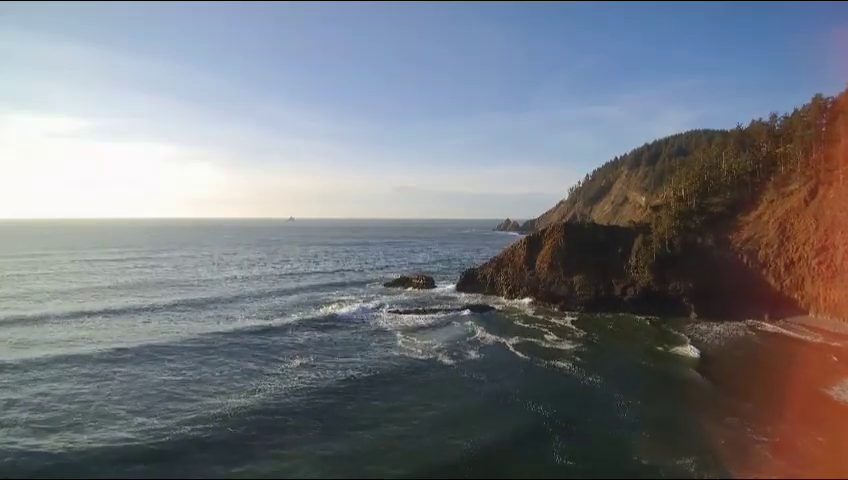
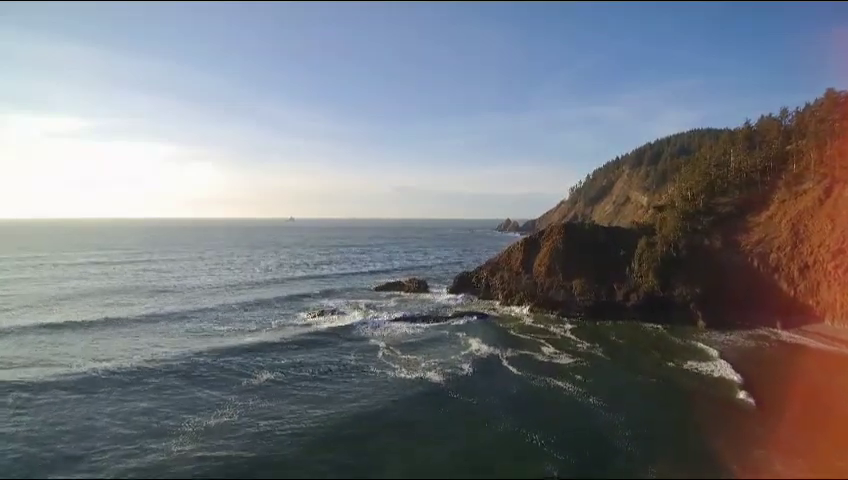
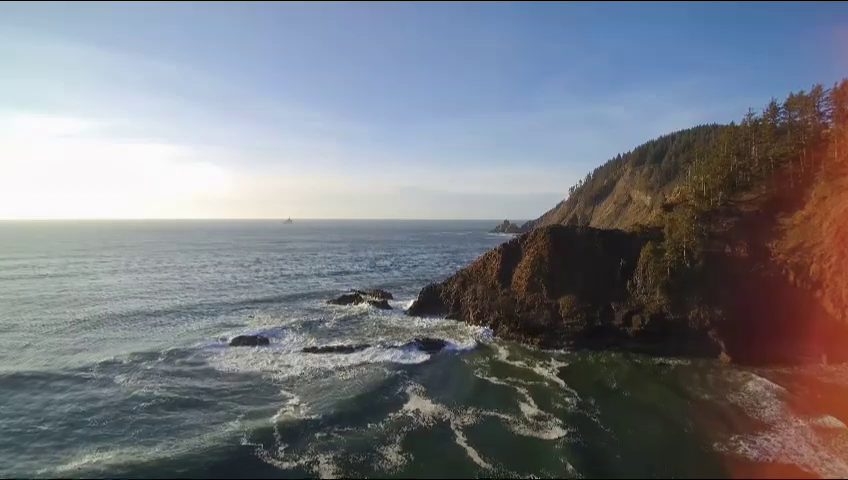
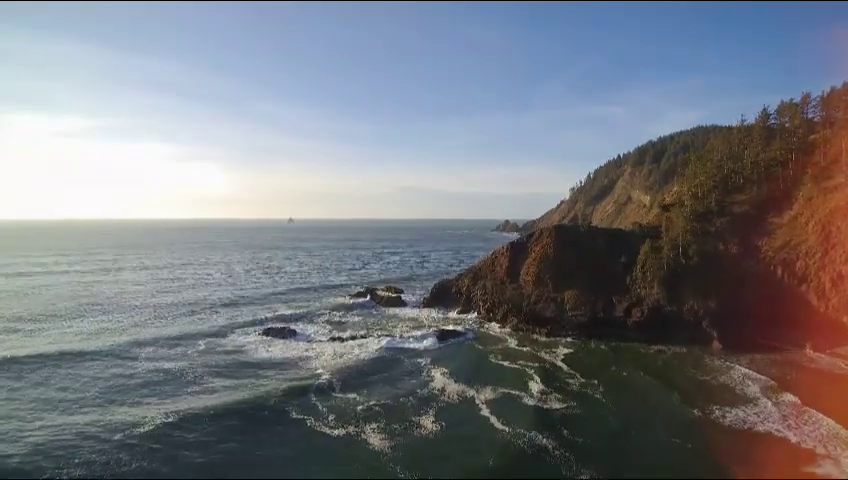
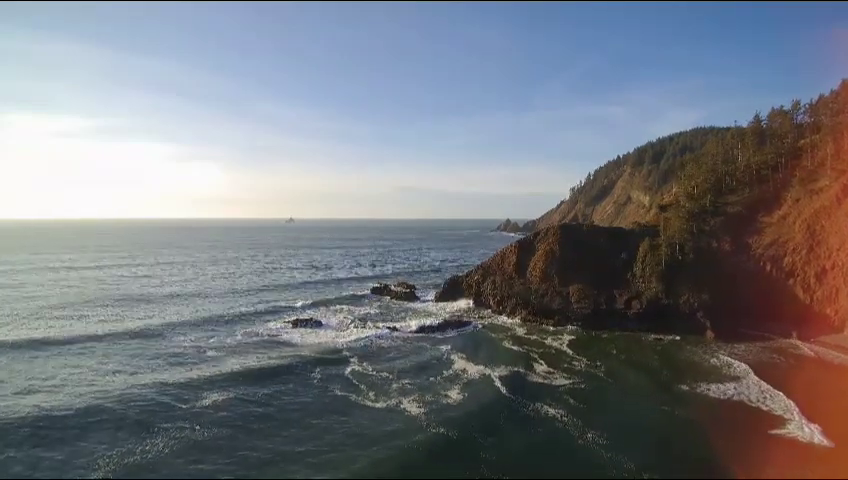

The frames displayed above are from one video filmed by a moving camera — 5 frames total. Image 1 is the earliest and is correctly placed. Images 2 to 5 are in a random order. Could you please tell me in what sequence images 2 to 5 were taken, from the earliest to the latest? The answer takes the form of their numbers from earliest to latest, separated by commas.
2, 5, 4, 3
